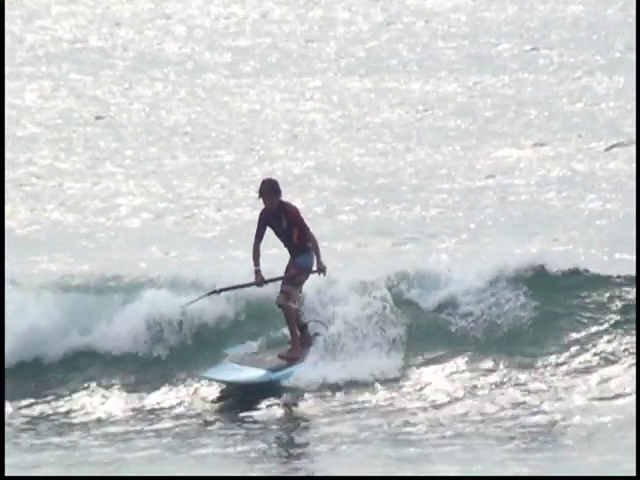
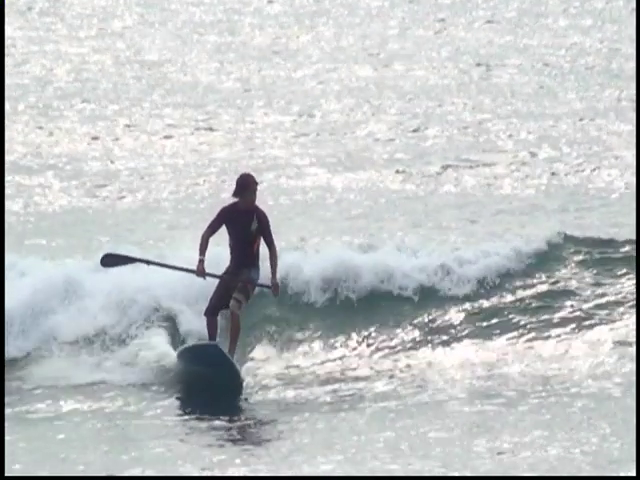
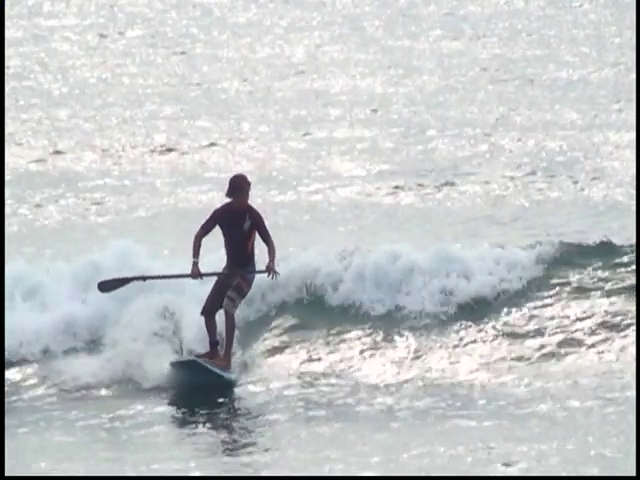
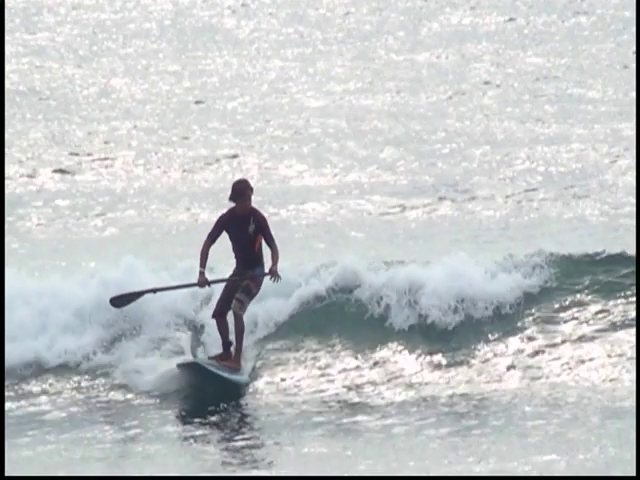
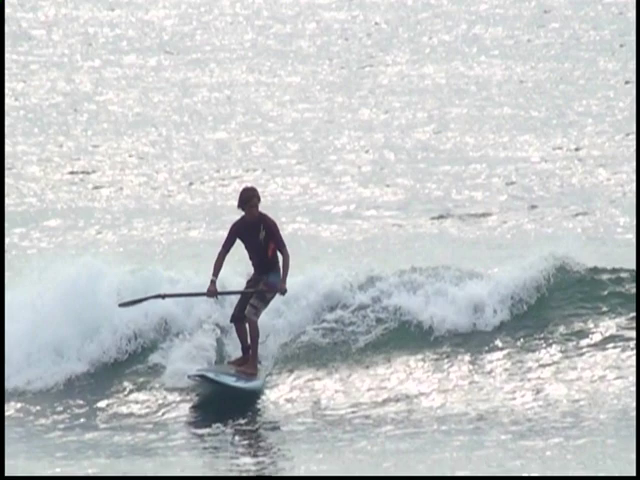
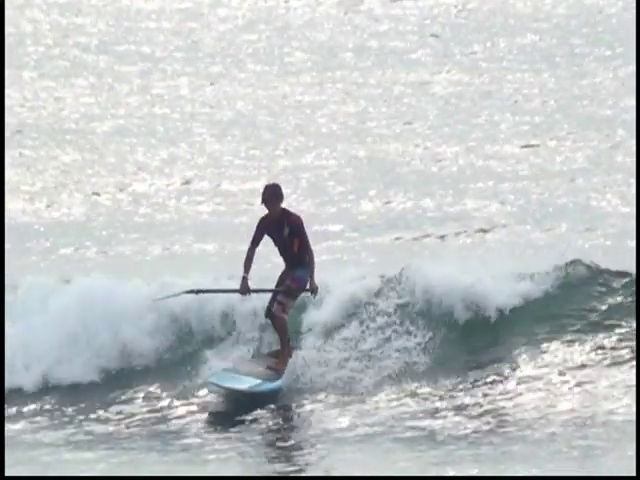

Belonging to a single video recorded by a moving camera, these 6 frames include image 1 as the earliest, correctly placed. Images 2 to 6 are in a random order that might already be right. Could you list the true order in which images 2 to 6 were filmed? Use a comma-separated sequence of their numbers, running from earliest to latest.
6, 5, 4, 3, 2
